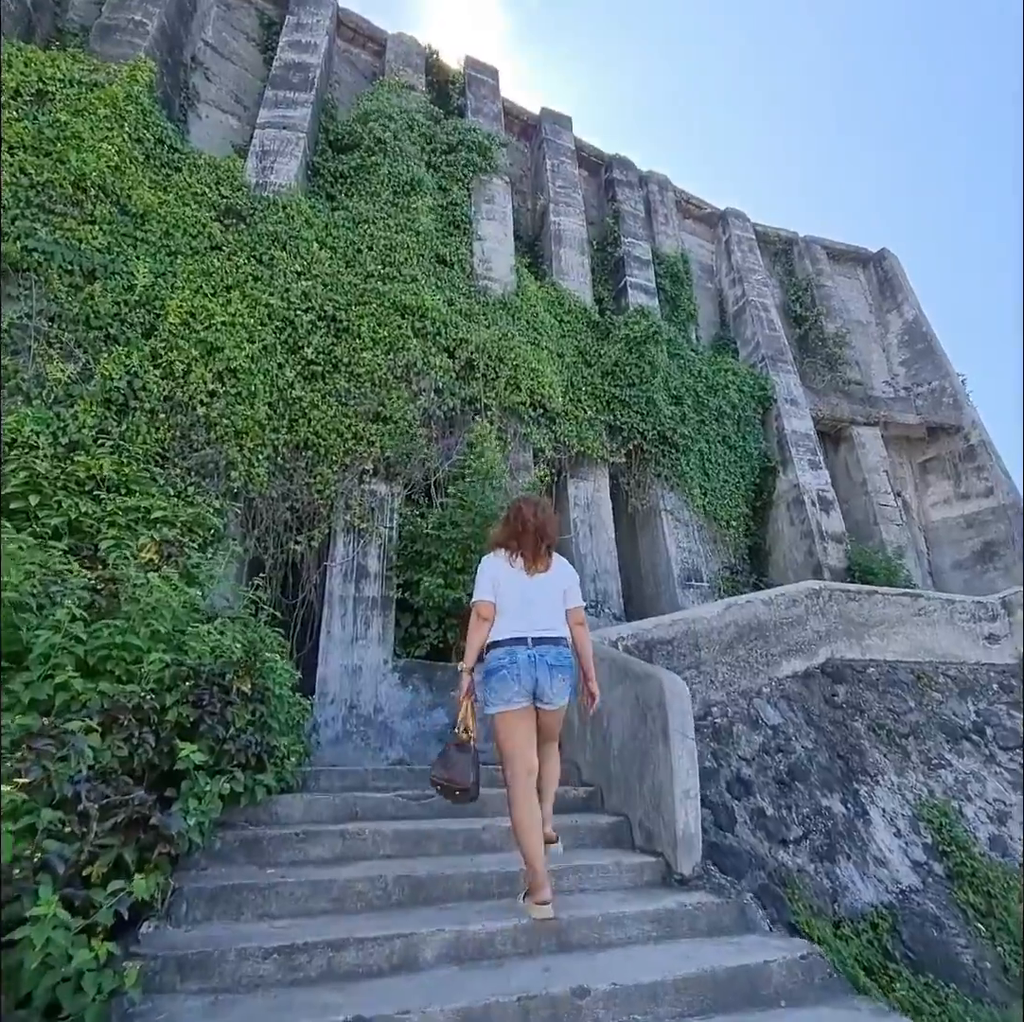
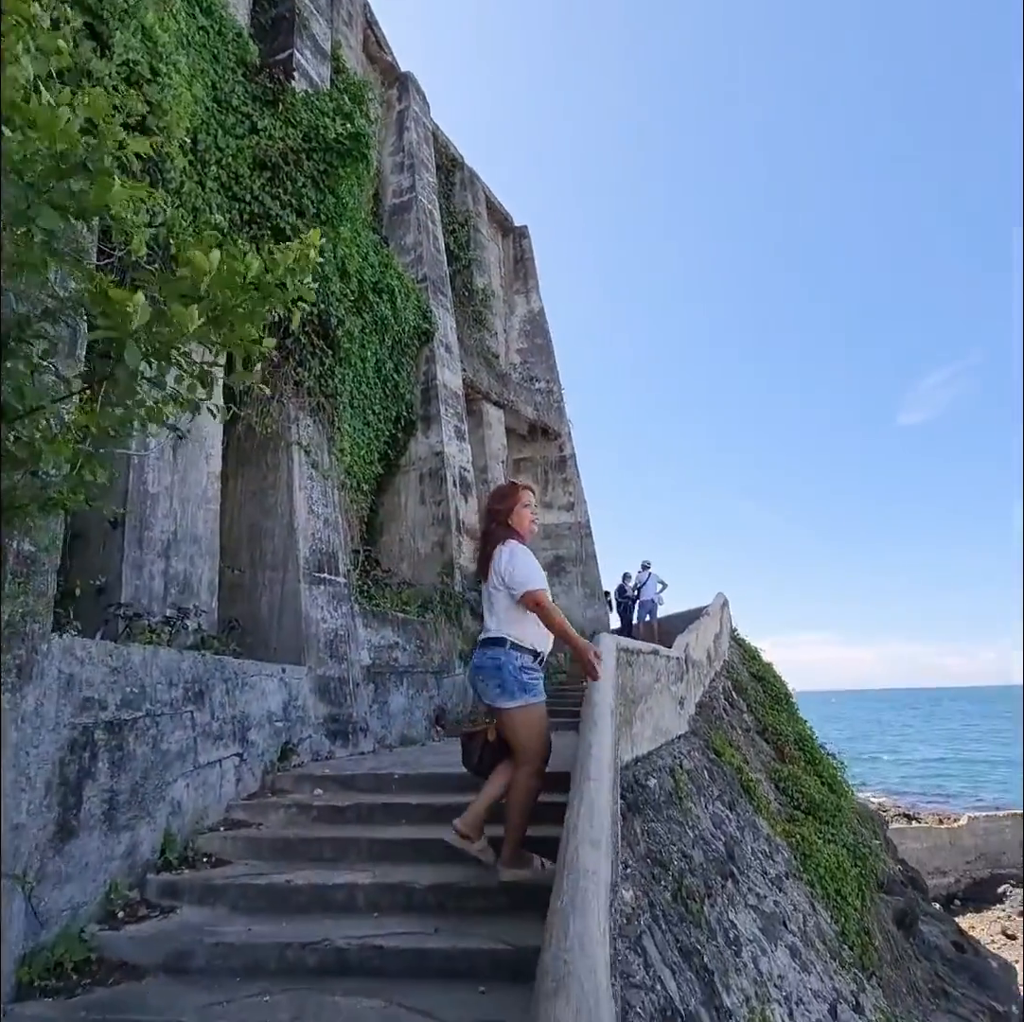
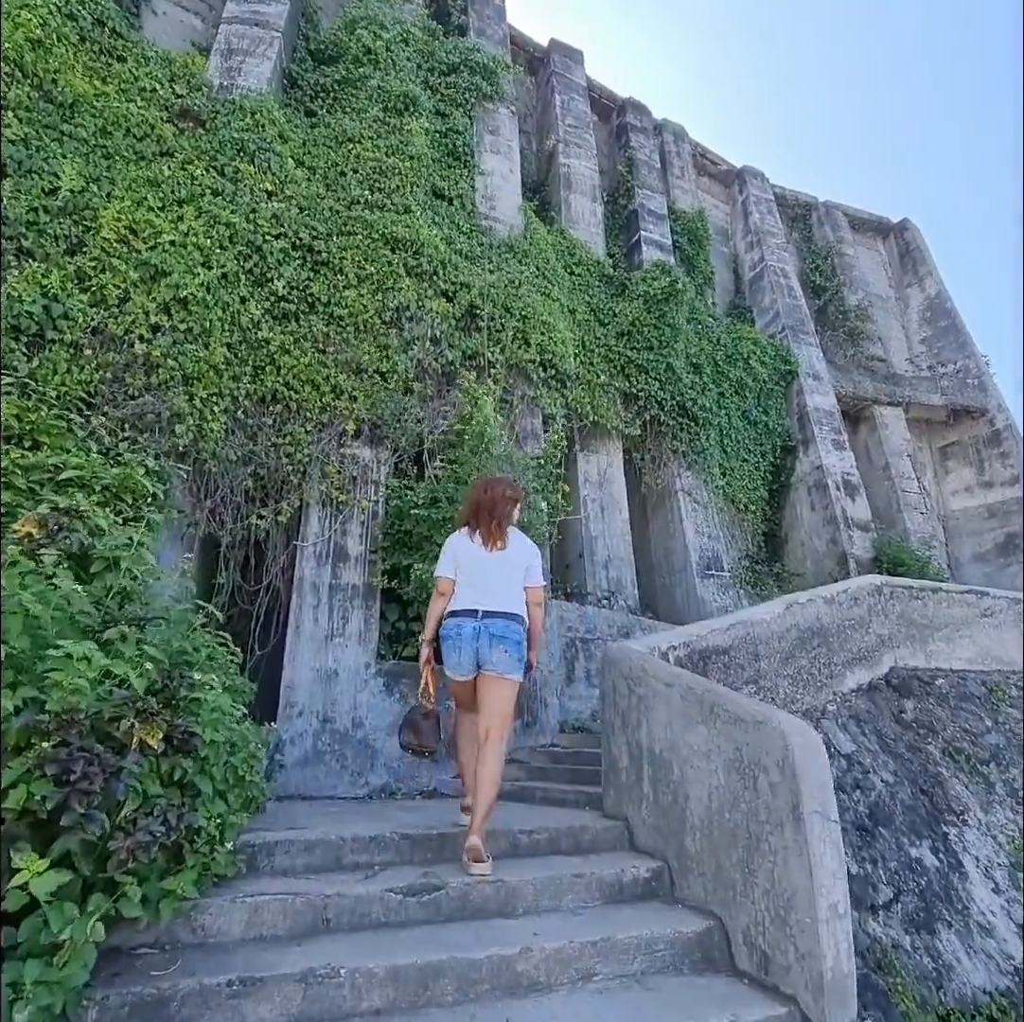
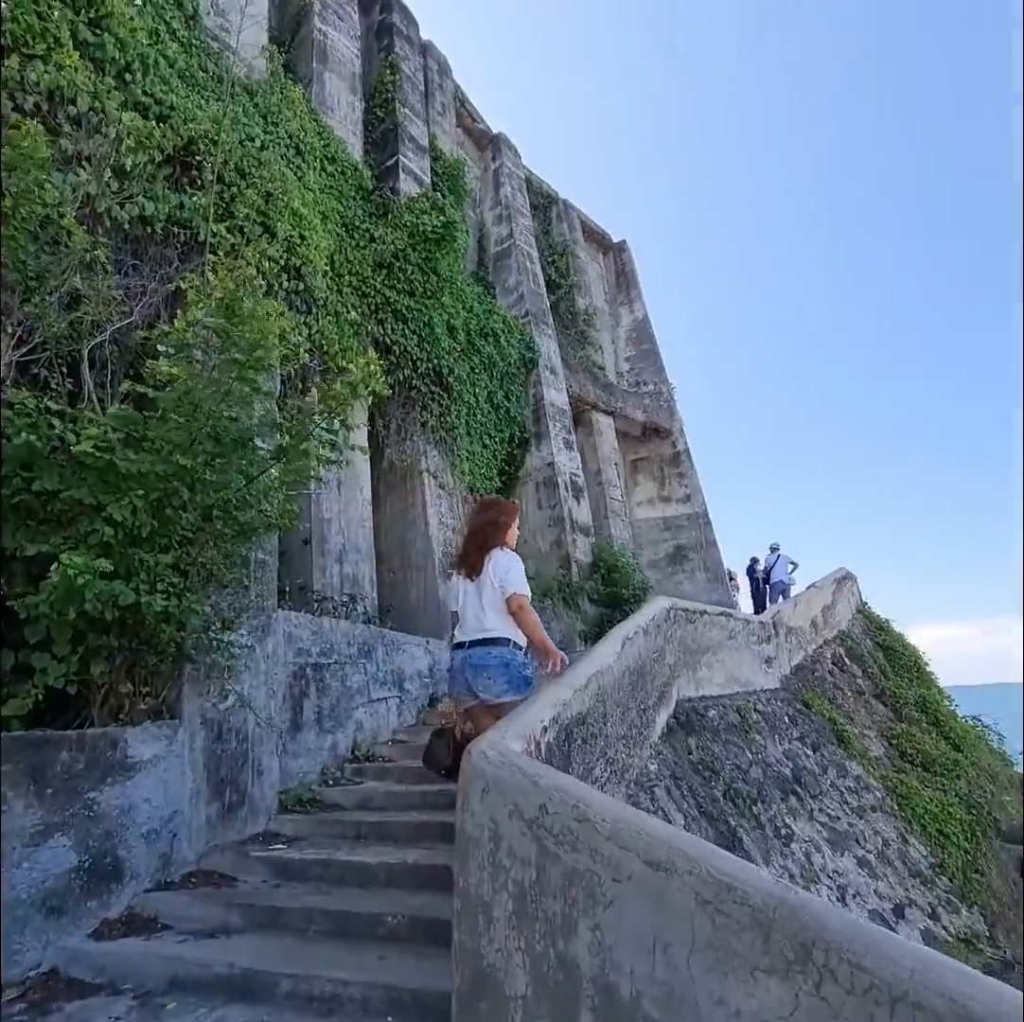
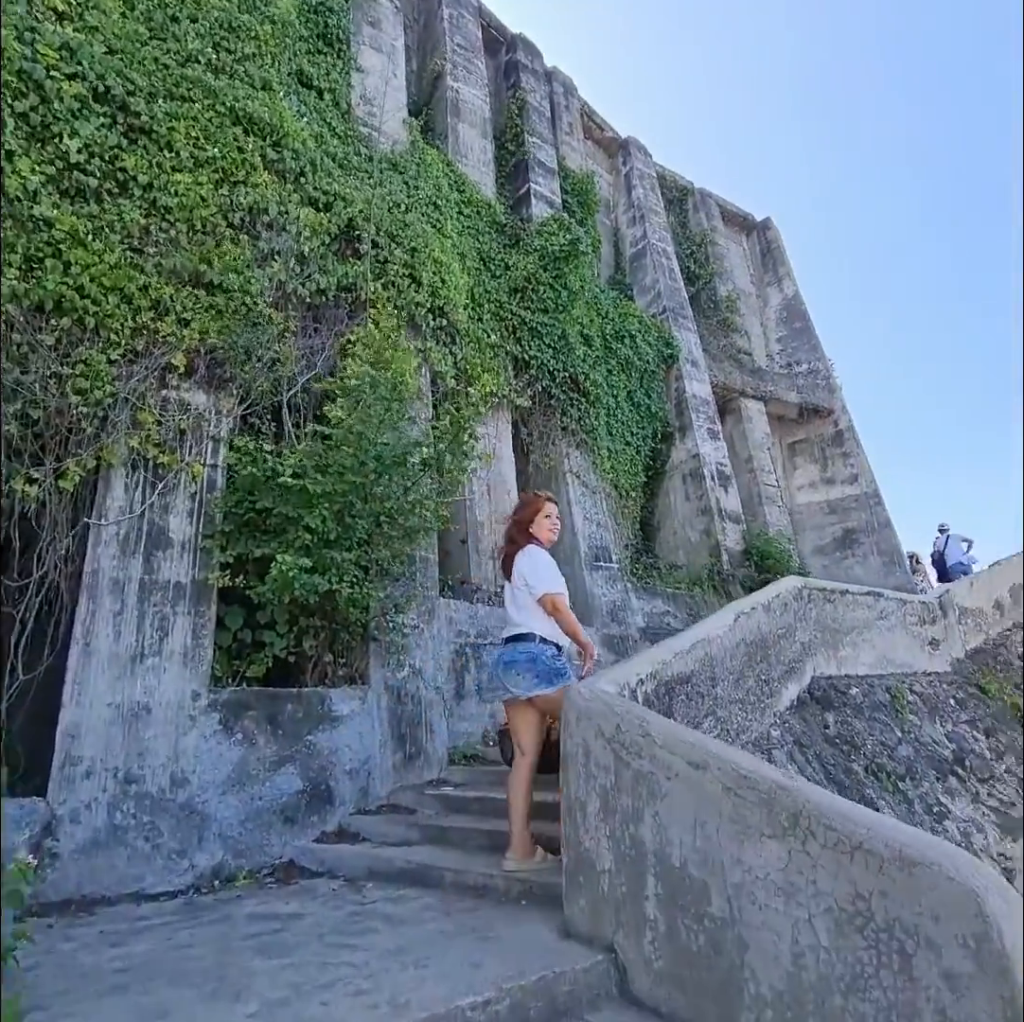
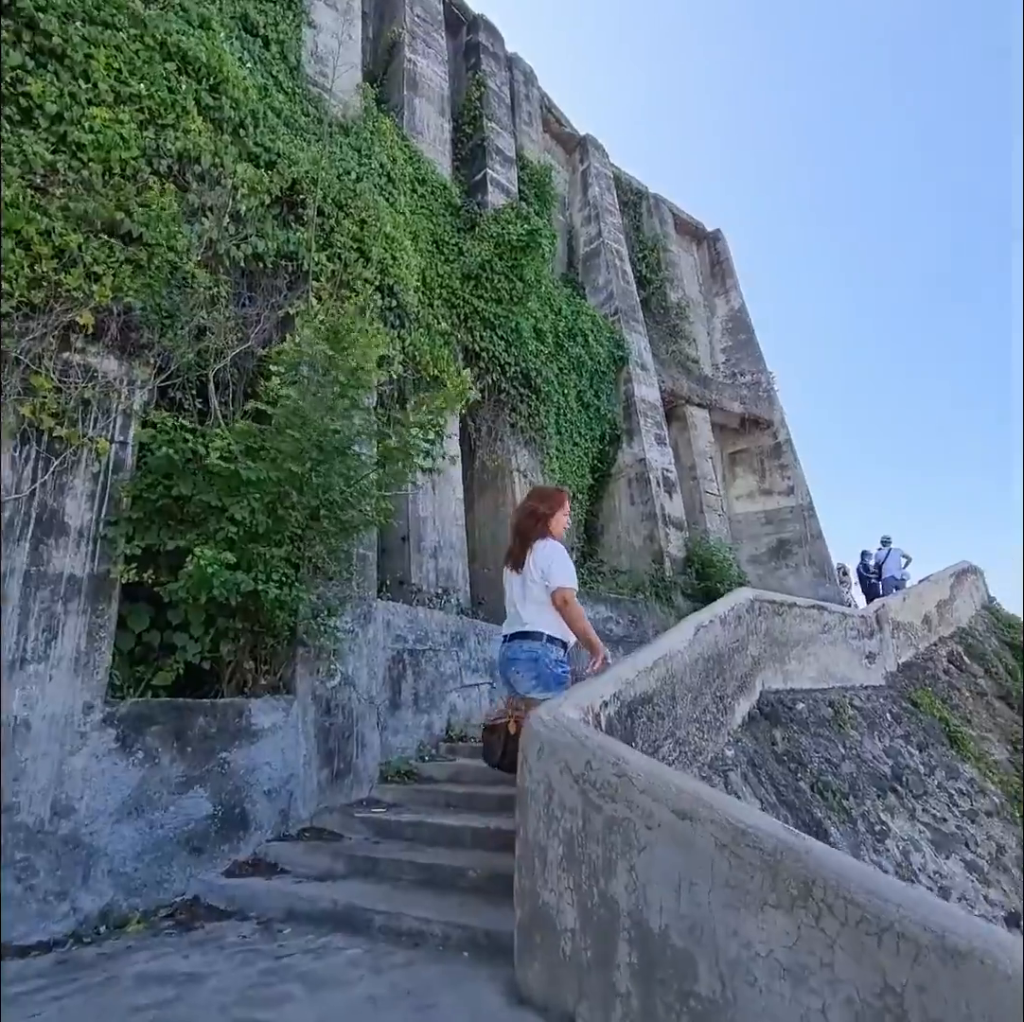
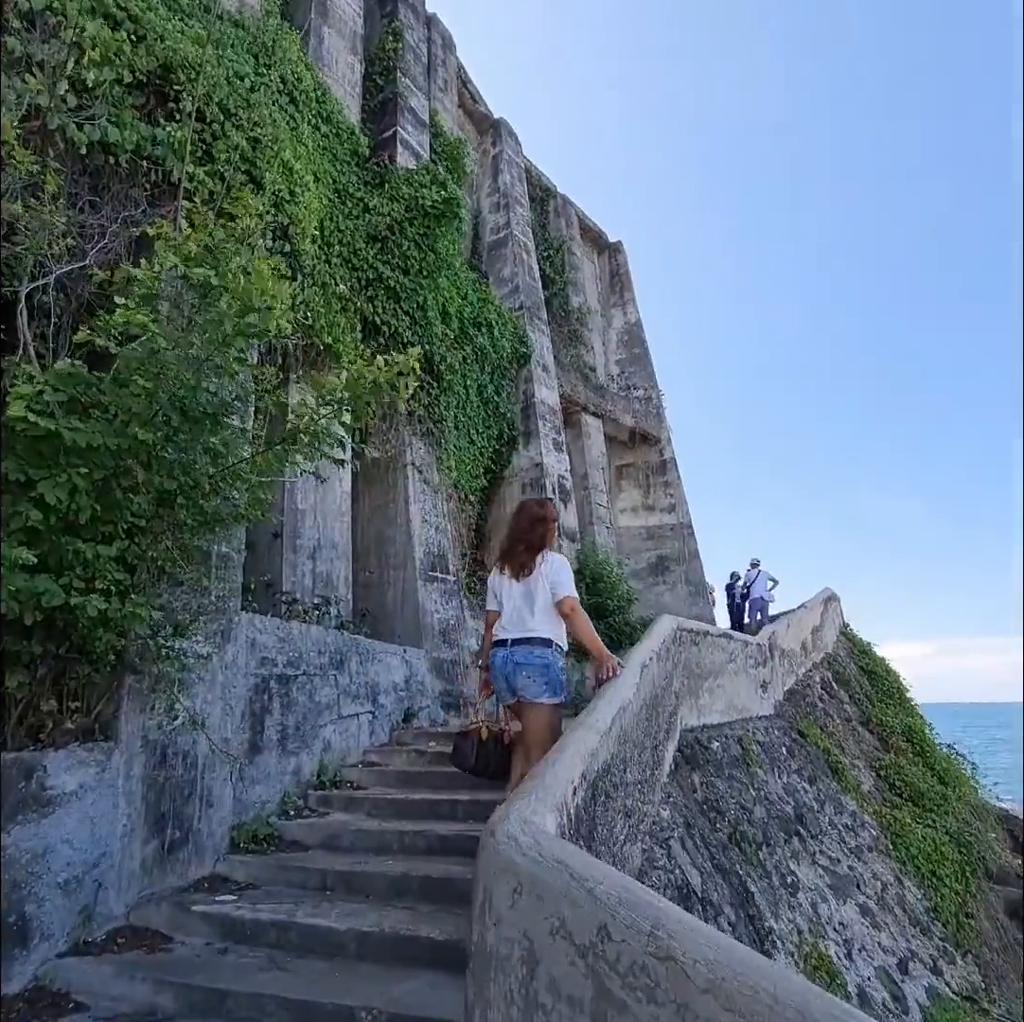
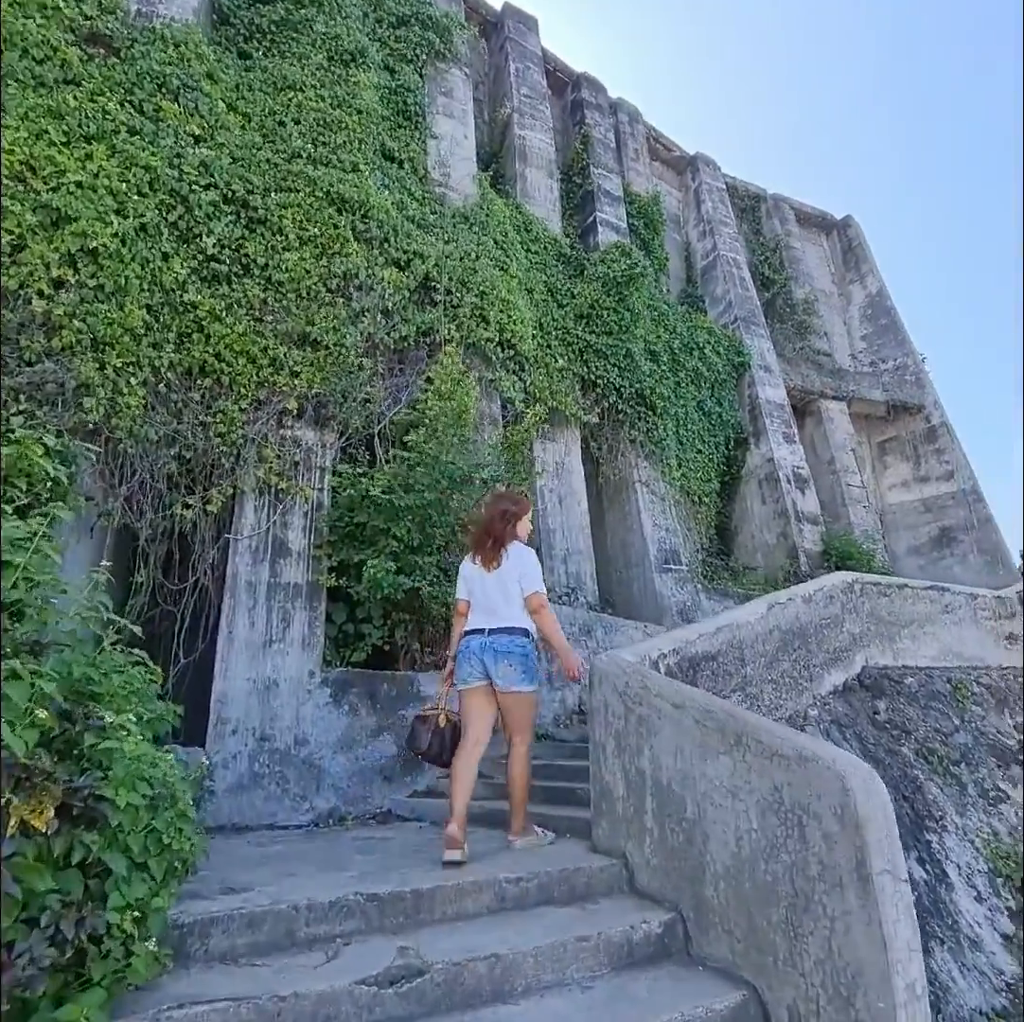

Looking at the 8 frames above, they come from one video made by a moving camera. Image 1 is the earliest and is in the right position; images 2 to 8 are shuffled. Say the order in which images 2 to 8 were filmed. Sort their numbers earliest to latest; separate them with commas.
3, 8, 5, 6, 4, 7, 2
